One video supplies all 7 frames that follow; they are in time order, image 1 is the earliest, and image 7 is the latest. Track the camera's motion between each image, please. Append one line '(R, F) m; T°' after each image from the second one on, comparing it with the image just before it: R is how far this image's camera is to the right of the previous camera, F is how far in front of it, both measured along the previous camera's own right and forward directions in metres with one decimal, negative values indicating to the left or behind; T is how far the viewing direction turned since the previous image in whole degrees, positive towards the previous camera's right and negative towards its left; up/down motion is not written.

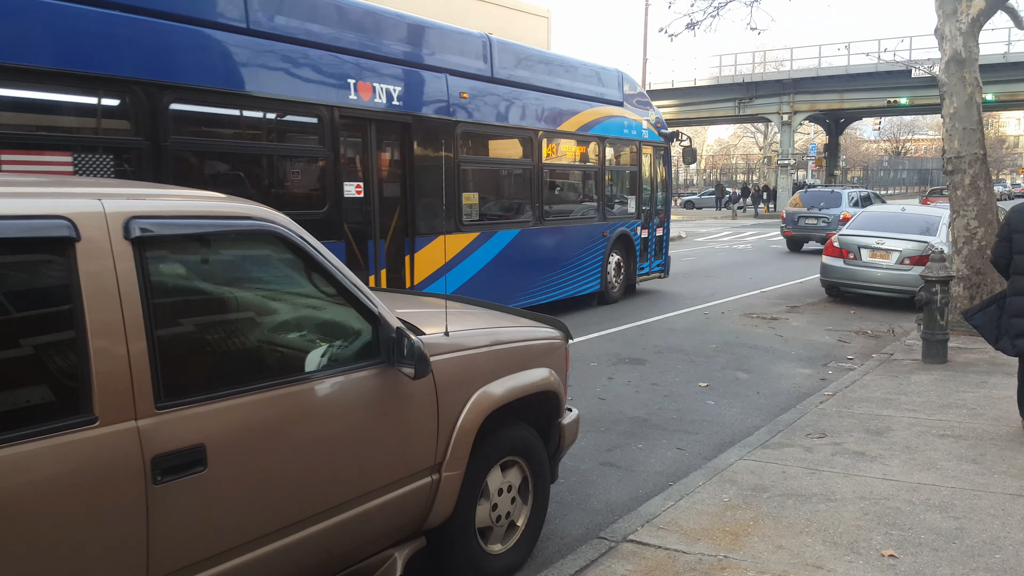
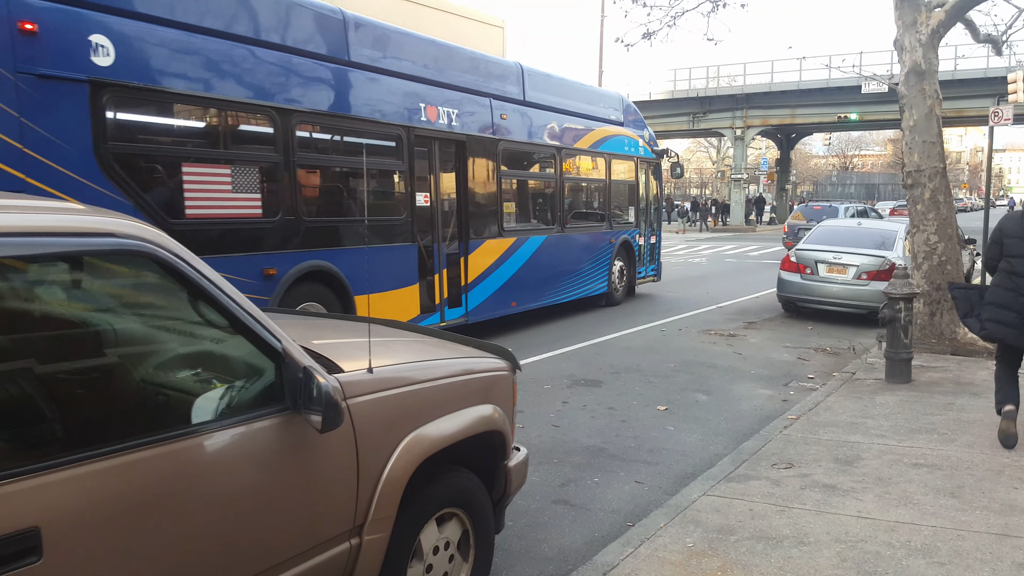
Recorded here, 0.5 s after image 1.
(+0.1, +0.5) m; +3°
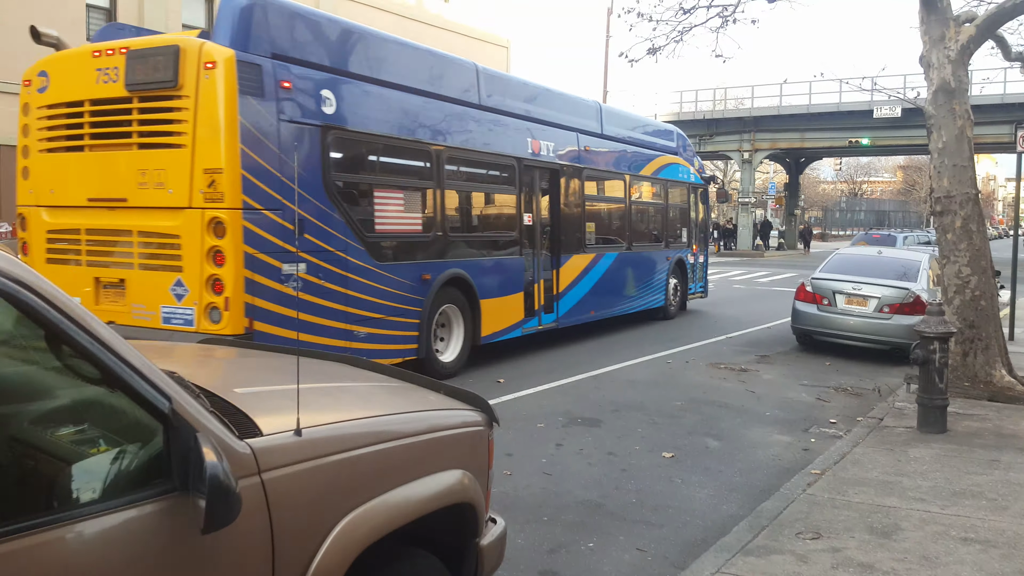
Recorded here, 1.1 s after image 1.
(+0.1, +0.7) m; 0°
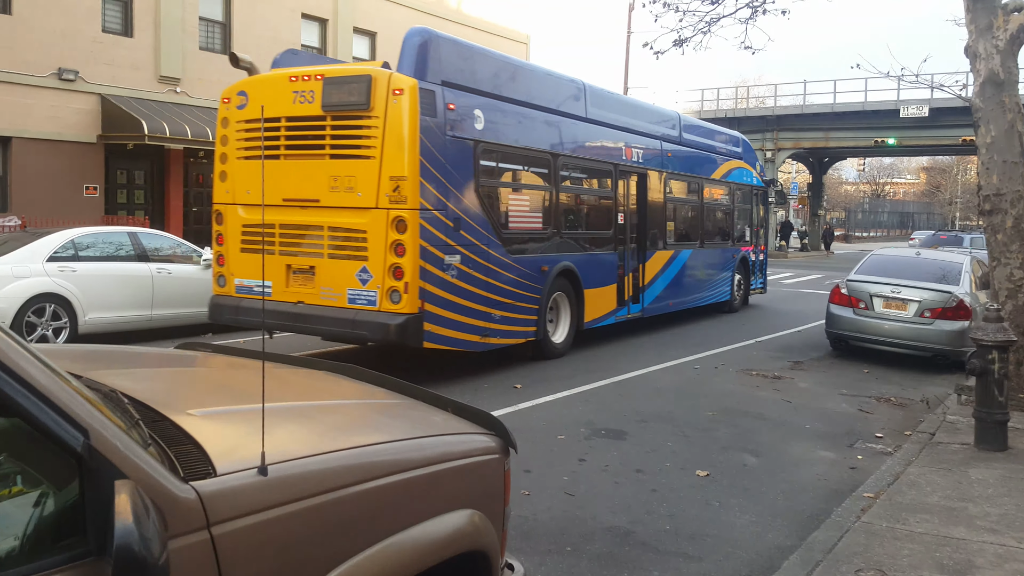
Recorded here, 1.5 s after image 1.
(0.0, +0.5) m; -1°
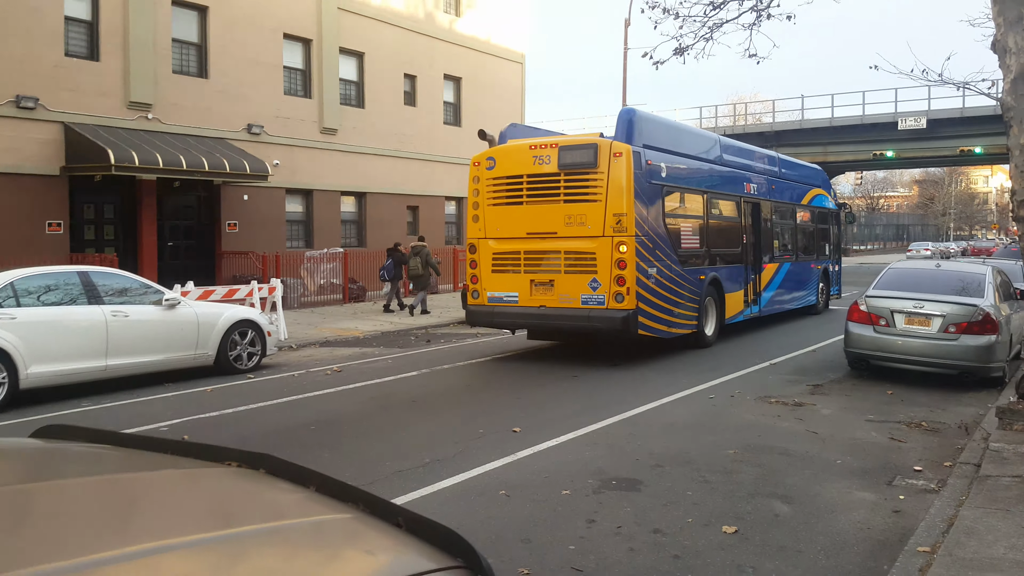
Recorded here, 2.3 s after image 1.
(+0.1, +0.6) m; 0°
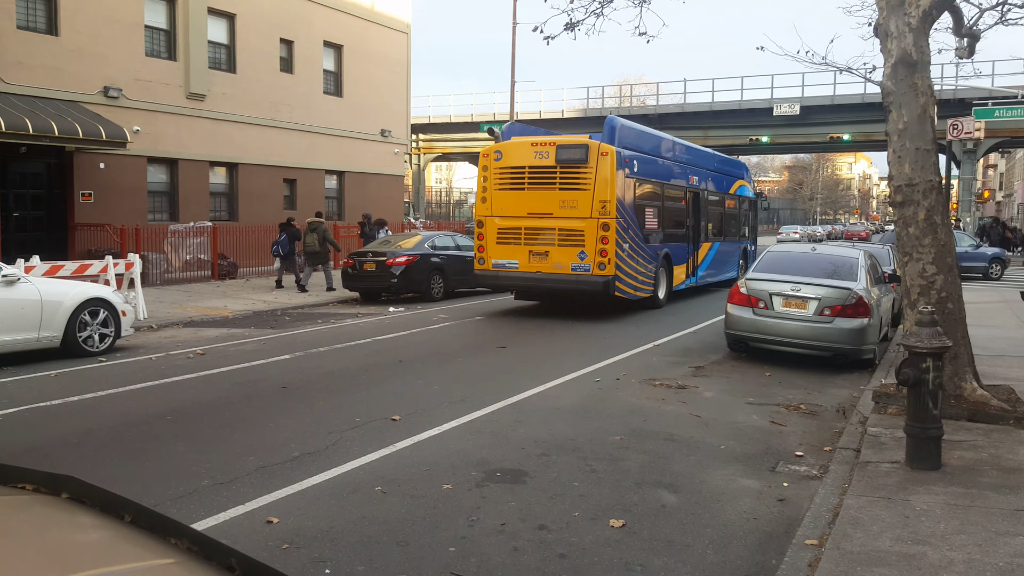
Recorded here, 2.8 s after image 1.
(0.0, +0.4) m; +8°
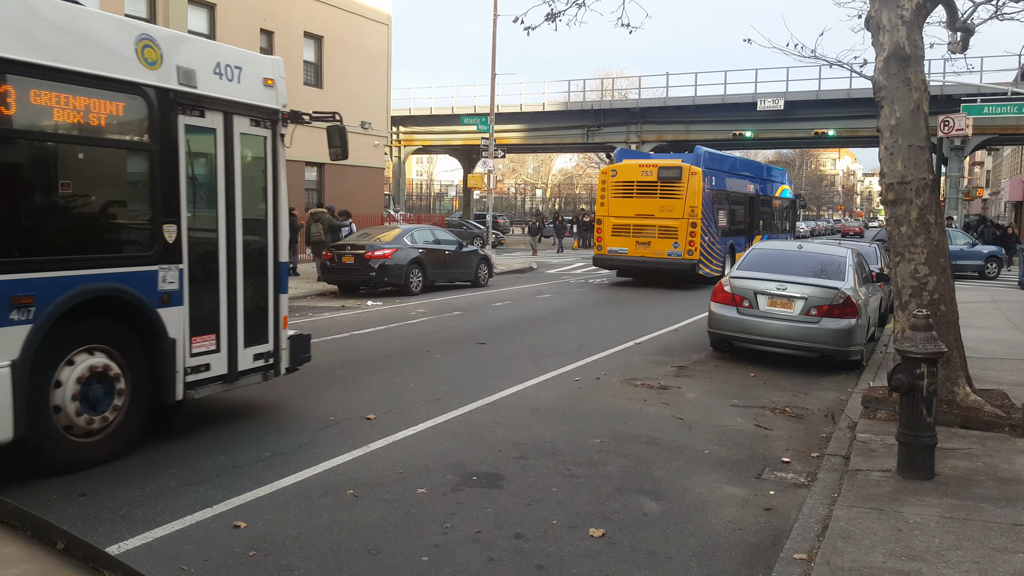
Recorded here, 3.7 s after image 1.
(0.0, +0.3) m; +1°
